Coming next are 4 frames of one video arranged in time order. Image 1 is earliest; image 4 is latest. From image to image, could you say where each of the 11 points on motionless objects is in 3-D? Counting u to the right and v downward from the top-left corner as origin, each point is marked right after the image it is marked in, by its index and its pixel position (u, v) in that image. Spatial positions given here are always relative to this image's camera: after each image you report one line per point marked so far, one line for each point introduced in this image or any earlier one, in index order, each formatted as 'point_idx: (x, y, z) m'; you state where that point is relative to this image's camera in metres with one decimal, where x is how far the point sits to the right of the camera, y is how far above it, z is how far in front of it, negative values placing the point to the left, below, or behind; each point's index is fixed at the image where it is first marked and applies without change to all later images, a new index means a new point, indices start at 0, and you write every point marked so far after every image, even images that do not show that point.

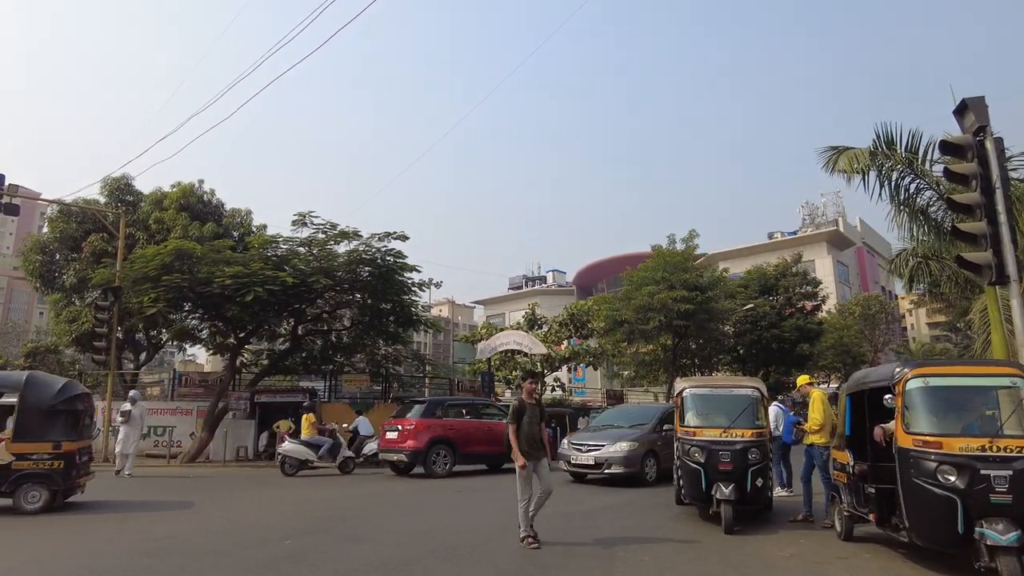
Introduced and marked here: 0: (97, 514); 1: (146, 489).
0: (-5.6, -3.0, +8.9) m
1: (-6.3, -3.4, +11.2) m
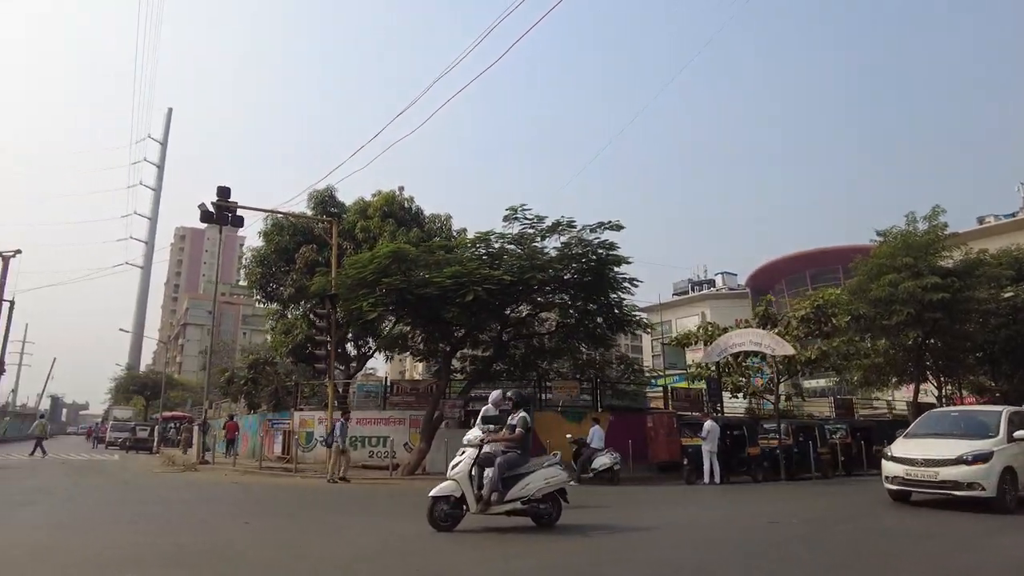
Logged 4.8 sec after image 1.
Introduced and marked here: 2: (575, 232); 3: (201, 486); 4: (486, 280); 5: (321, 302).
0: (-1.7, -2.9, +7.6) m
1: (-1.9, -3.3, +10.0) m
2: (+1.7, +1.5, +18.1) m
3: (-6.9, -4.5, +15.0) m
4: (-0.7, +0.2, +16.8) m
5: (-5.4, -0.4, +18.8) m
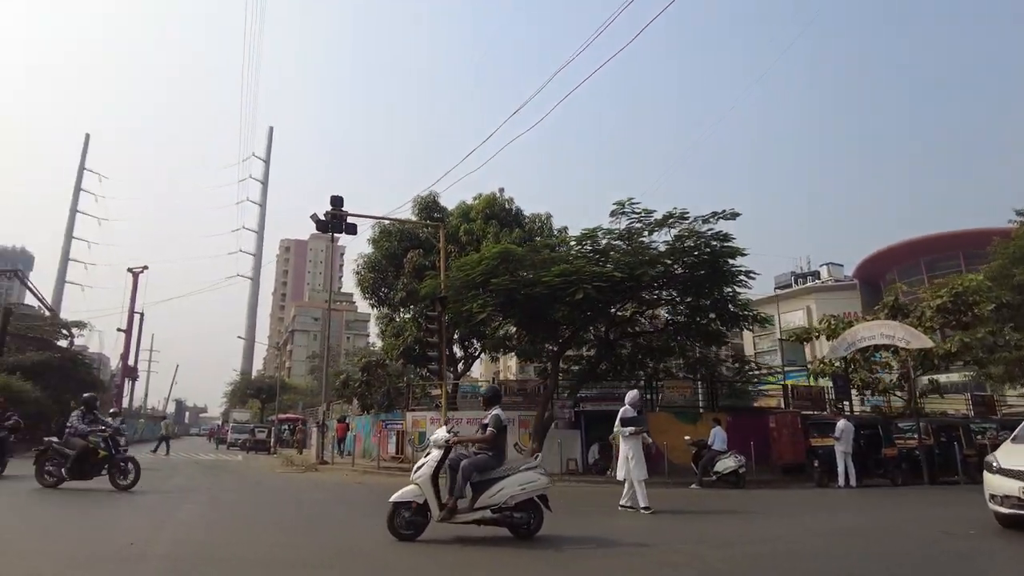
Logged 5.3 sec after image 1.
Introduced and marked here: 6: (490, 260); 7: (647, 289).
0: (-0.1, -2.9, +7.5) m
1: (+0.1, -3.3, +9.9) m
2: (+4.5, +1.6, +17.5) m
3: (-4.3, -4.6, +15.6) m
4: (+2.0, +0.2, +16.5) m
5: (-2.4, -0.5, +19.1) m
6: (-0.6, +0.7, +17.3) m
7: (+3.8, 0.0, +18.4) m
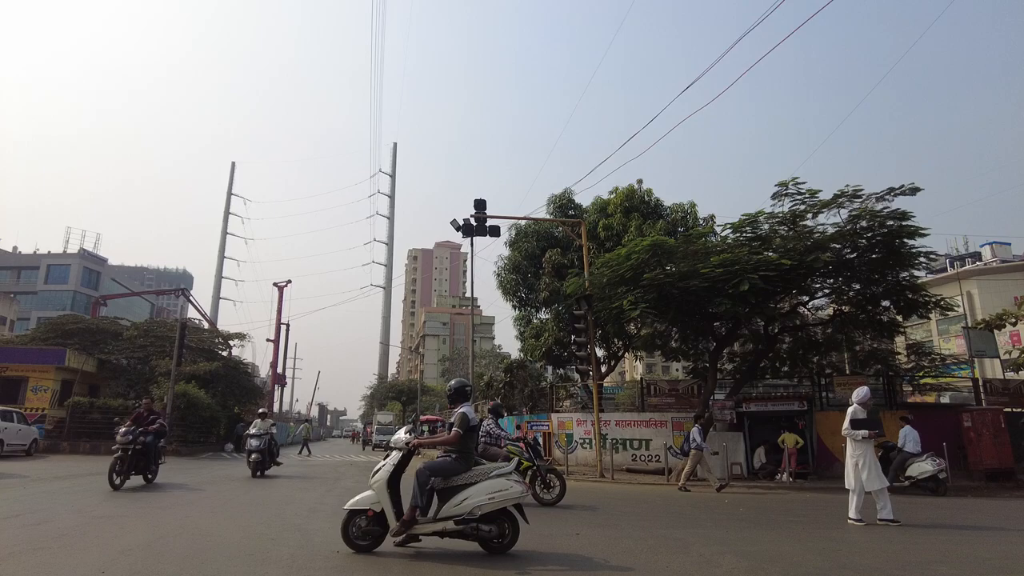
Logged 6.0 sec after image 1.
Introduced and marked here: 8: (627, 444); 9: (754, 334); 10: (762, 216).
0: (+2.0, -2.8, +6.8) m
1: (+2.6, -3.2, +9.1) m
2: (+8.1, +2.0, +15.8) m
3: (-0.6, -4.6, +15.5) m
4: (+5.6, +0.5, +15.3) m
5: (+1.7, -0.4, +18.6) m
6: (+3.1, +0.8, +16.5) m
7: (+7.6, +0.3, +16.8) m
8: (+3.4, -4.6, +19.7) m
9: (+6.6, -1.2, +17.9) m
10: (+5.9, +1.7, +16.1) m
